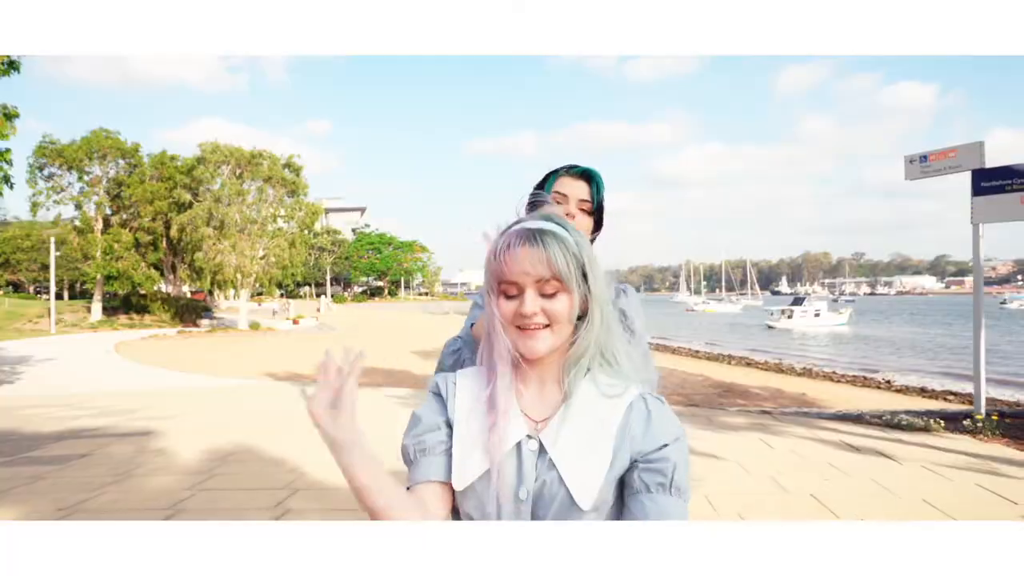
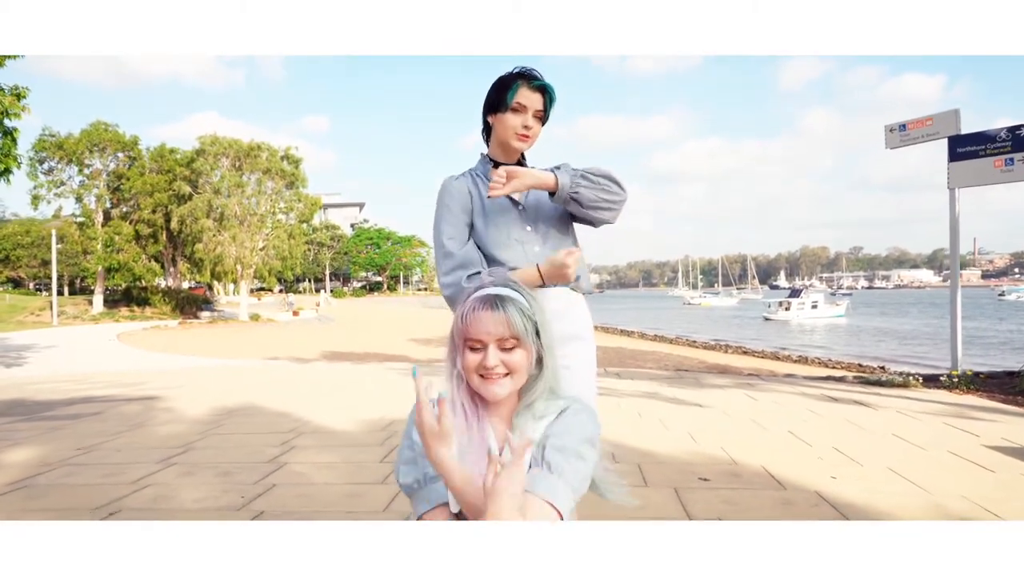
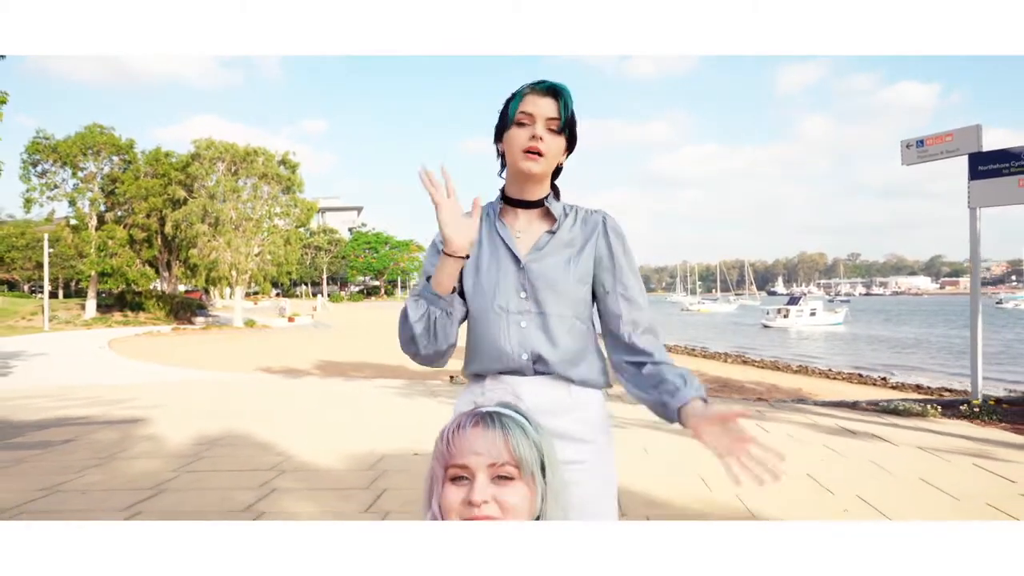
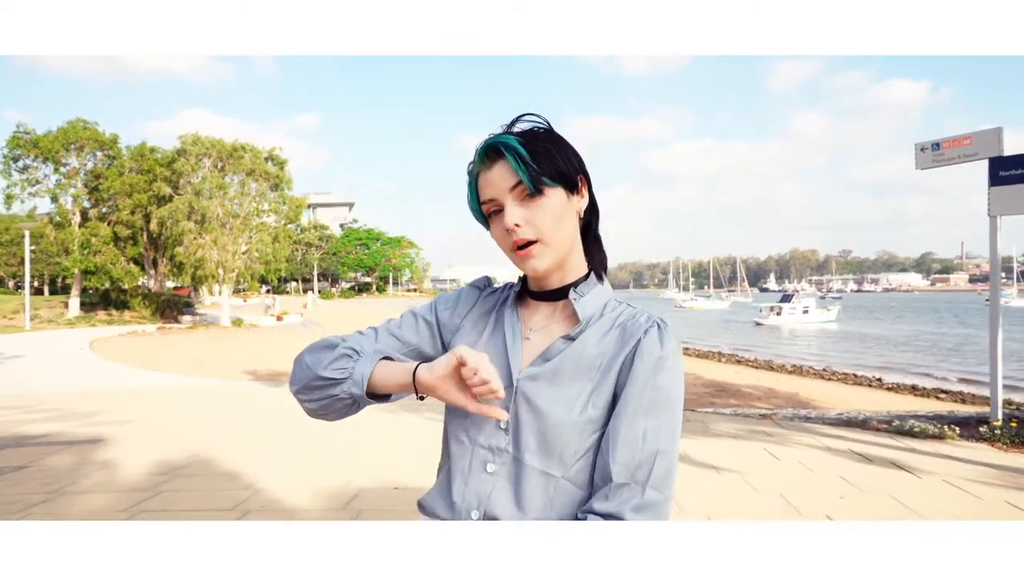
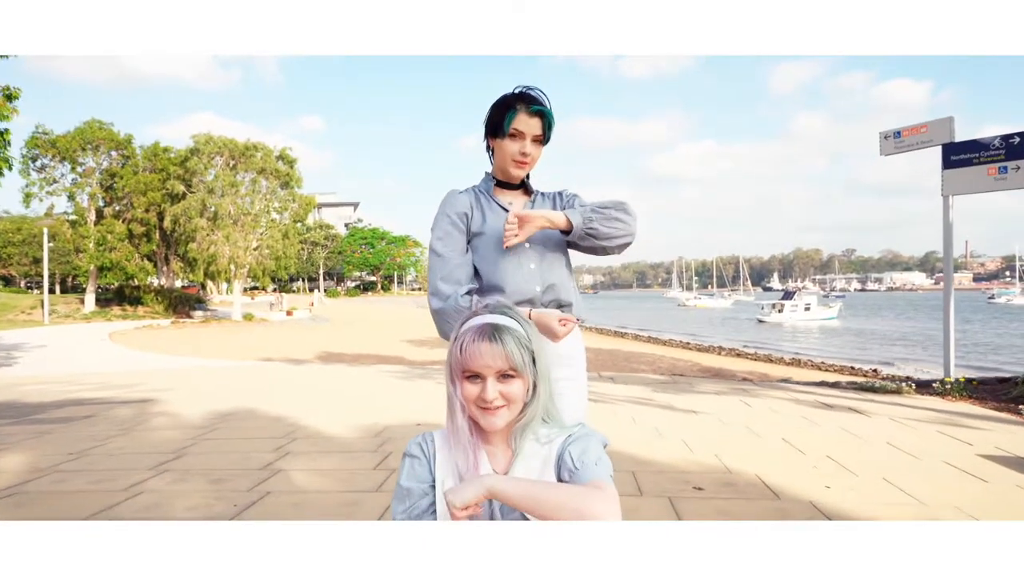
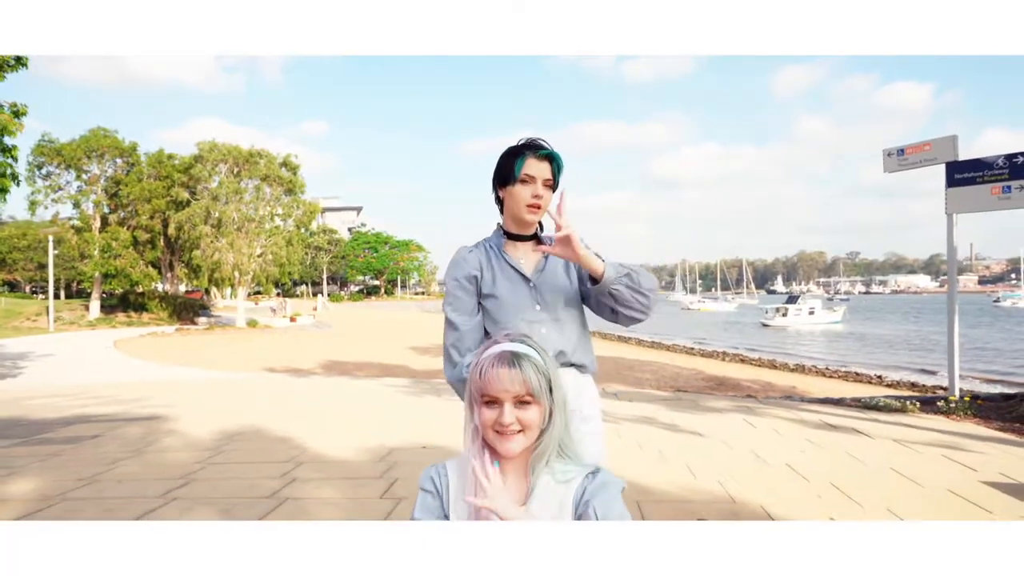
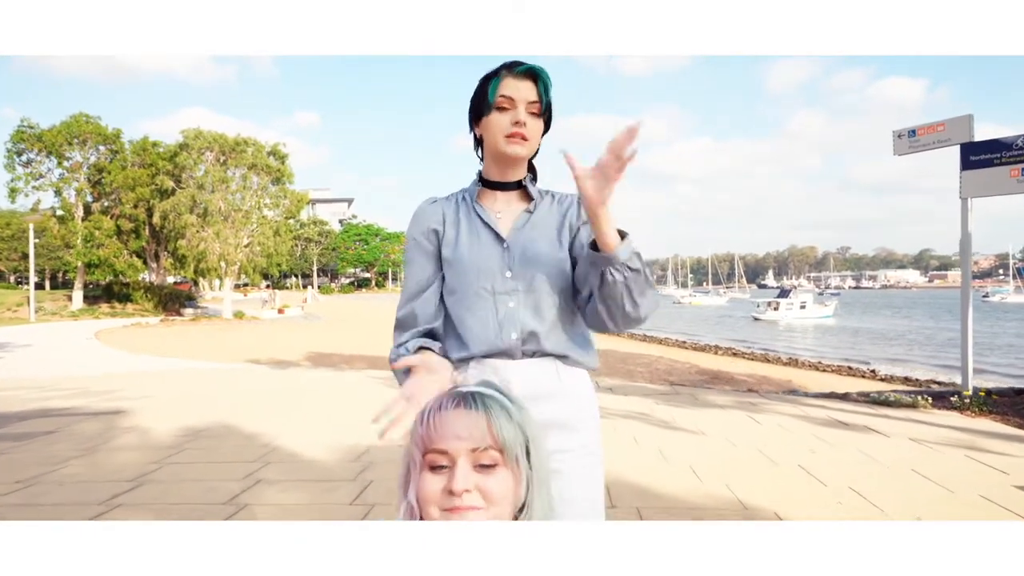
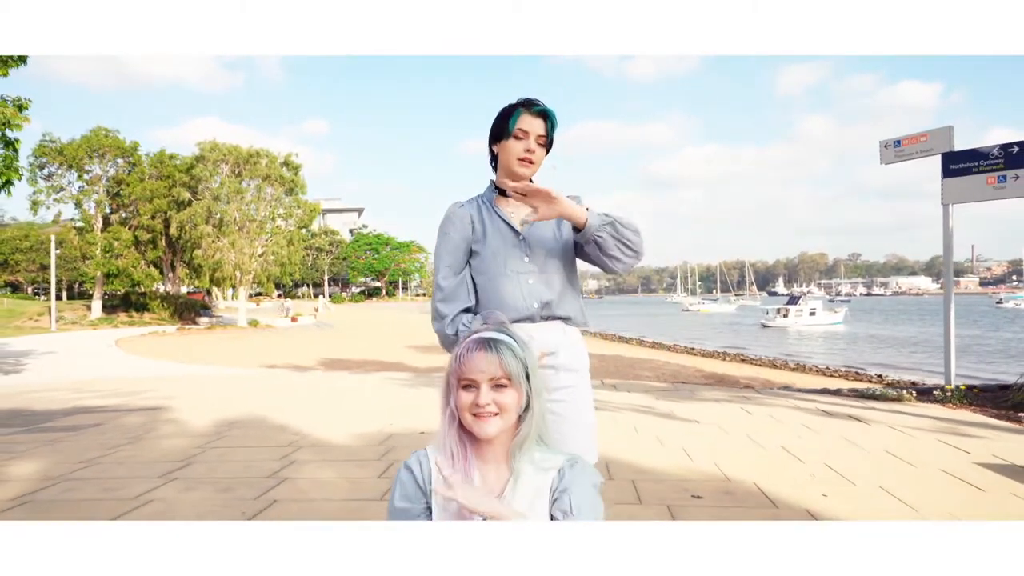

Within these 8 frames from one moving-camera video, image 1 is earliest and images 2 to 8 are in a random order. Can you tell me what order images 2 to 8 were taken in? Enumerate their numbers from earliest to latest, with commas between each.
6, 5, 7, 4, 3, 8, 2
